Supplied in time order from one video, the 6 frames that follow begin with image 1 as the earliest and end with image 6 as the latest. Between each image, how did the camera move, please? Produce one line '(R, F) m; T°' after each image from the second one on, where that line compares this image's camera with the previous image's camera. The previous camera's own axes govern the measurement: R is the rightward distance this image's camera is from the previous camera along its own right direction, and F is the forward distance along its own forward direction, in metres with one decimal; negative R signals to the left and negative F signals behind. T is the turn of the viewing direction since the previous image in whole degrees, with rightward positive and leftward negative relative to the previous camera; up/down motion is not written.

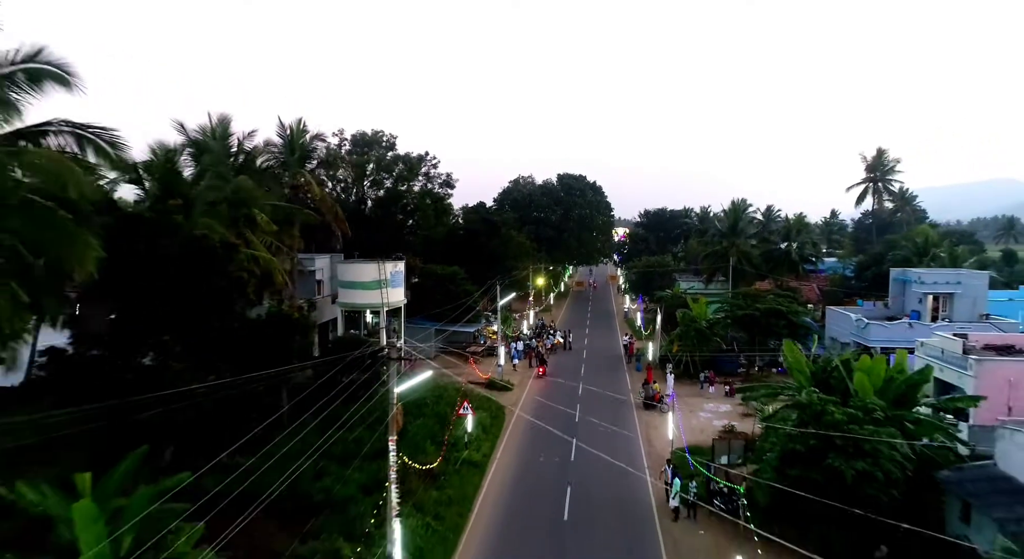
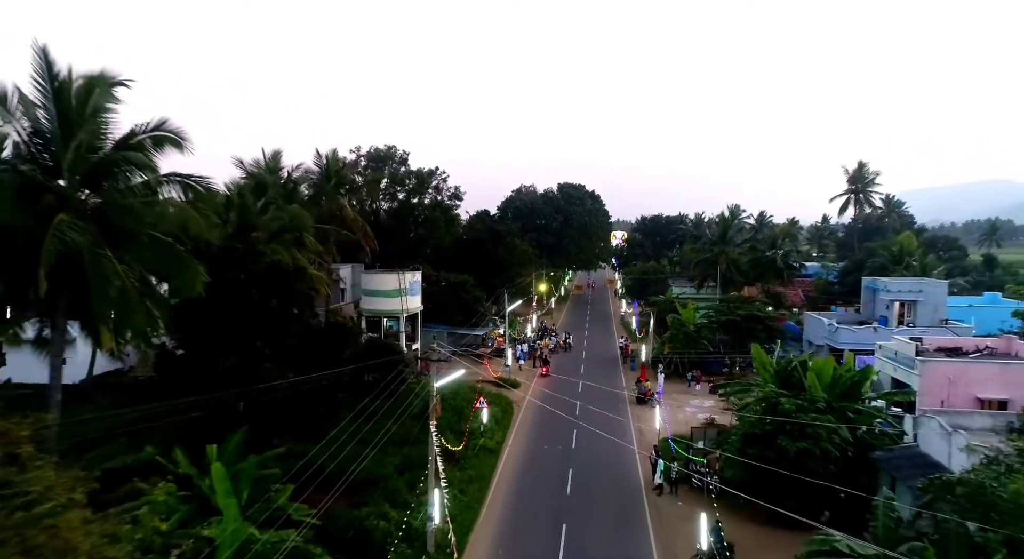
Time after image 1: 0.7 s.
(-0.4, -3.2) m; 0°
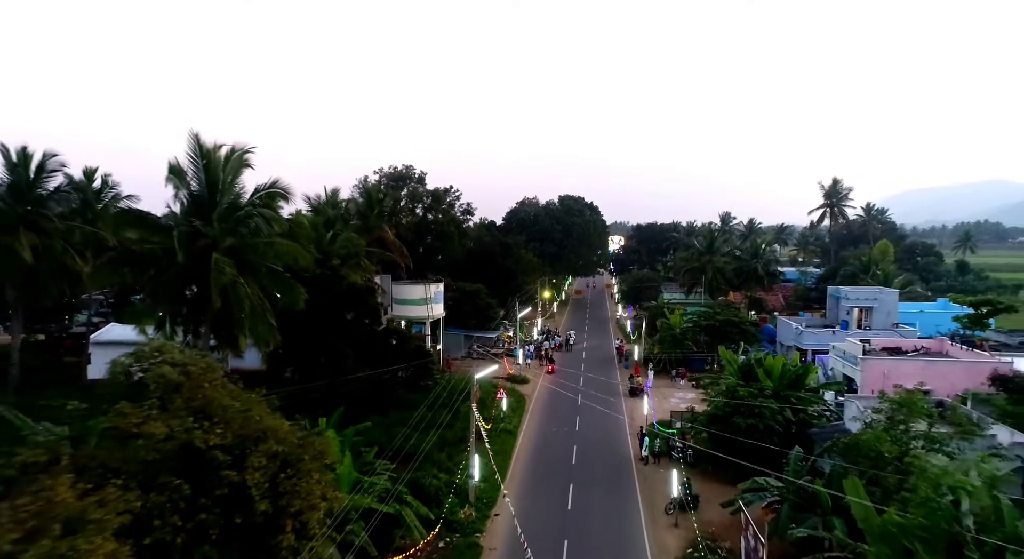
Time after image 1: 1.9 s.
(-0.7, -5.1) m; 0°
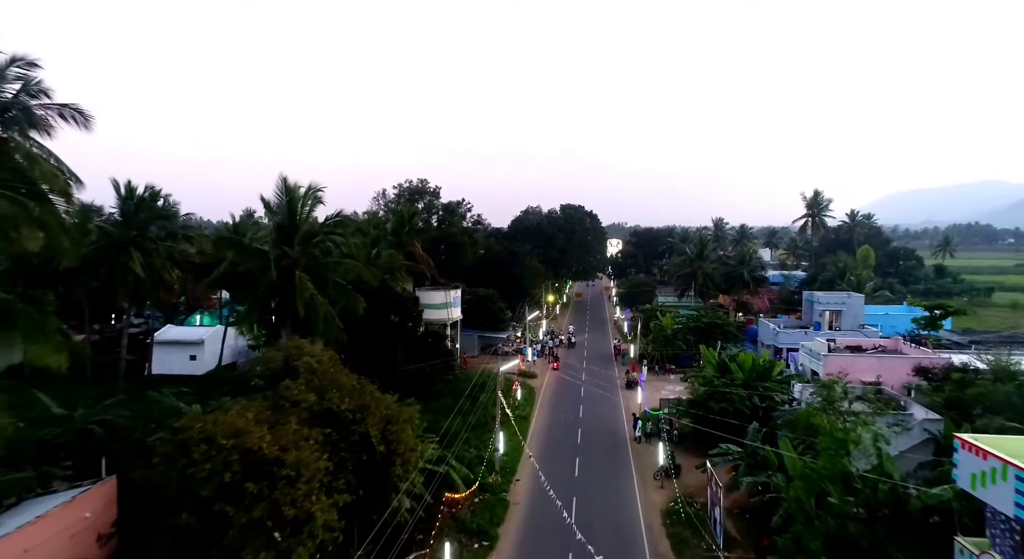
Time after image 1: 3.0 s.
(-0.7, -4.8) m; 0°
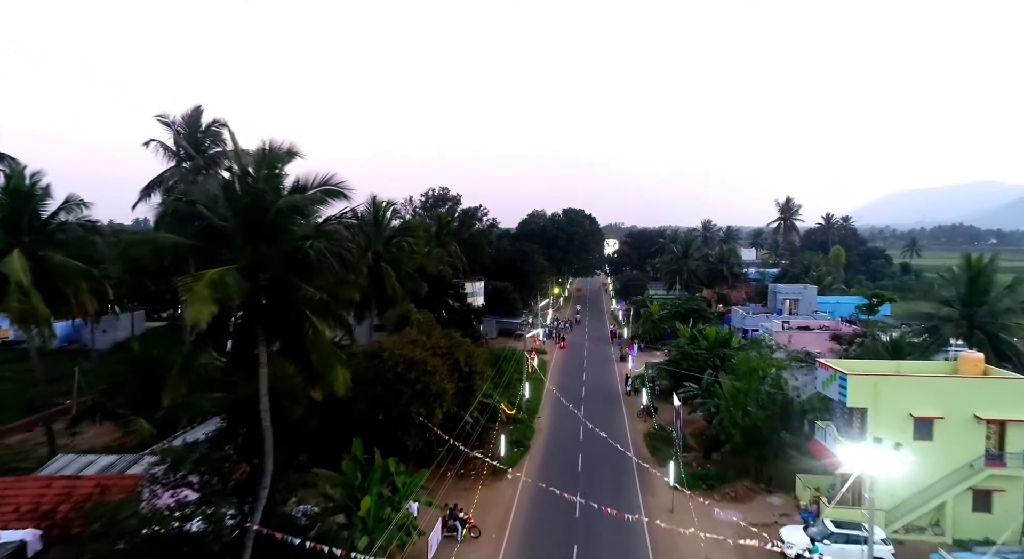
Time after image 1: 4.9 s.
(-1.3, -8.9) m; 0°
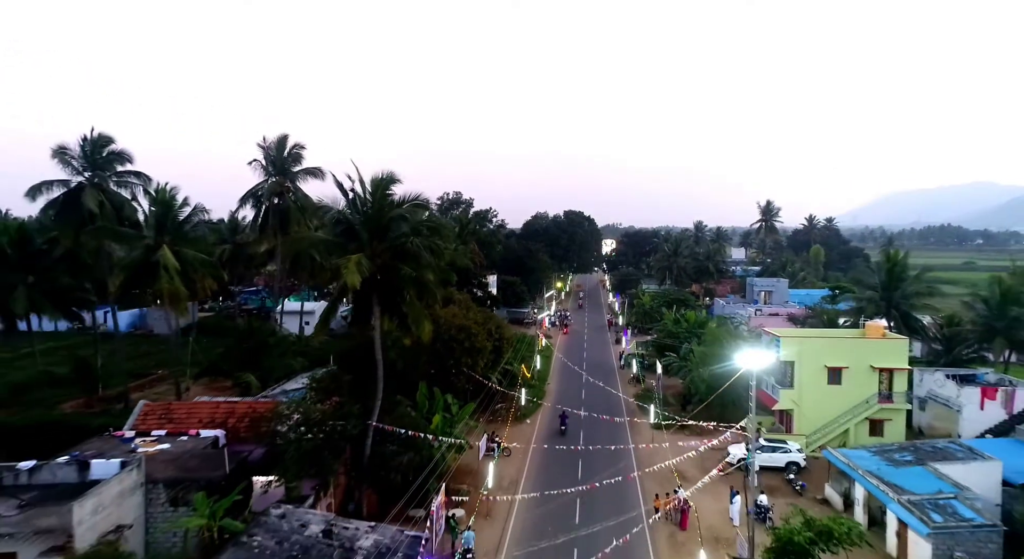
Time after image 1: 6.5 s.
(-1.0, -7.3) m; 0°
